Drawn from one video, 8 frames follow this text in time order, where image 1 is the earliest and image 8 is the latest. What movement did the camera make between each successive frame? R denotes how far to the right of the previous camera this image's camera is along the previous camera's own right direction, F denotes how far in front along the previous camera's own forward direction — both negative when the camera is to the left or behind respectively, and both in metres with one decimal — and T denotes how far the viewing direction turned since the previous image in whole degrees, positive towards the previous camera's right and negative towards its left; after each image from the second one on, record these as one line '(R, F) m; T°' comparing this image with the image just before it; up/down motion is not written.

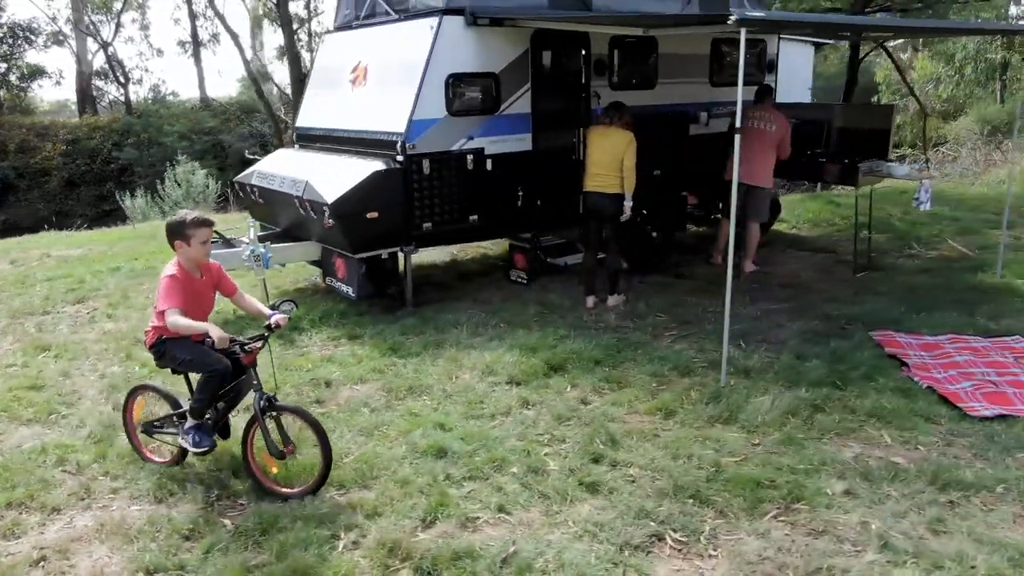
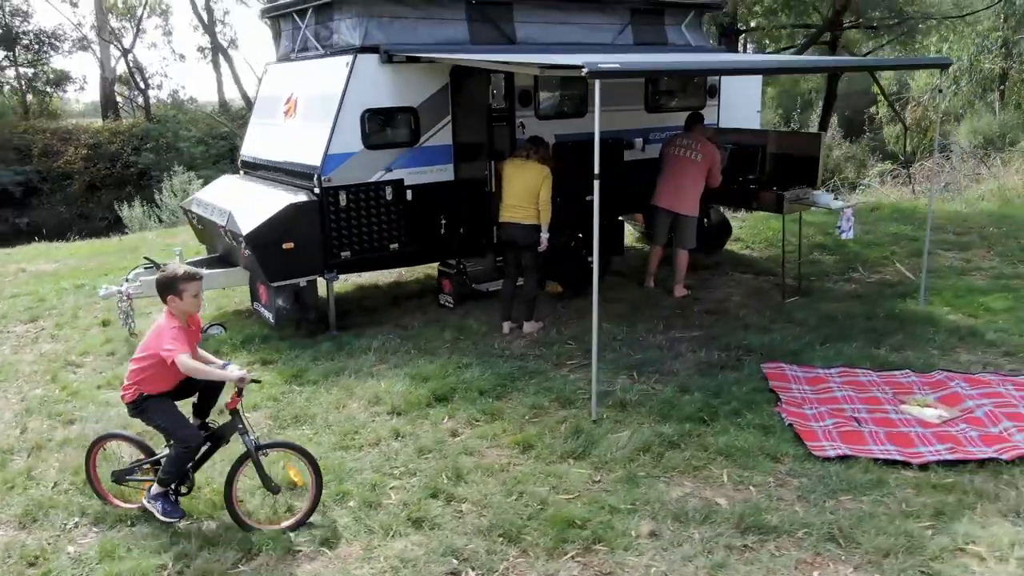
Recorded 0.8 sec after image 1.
(+0.8, -0.2) m; -2°
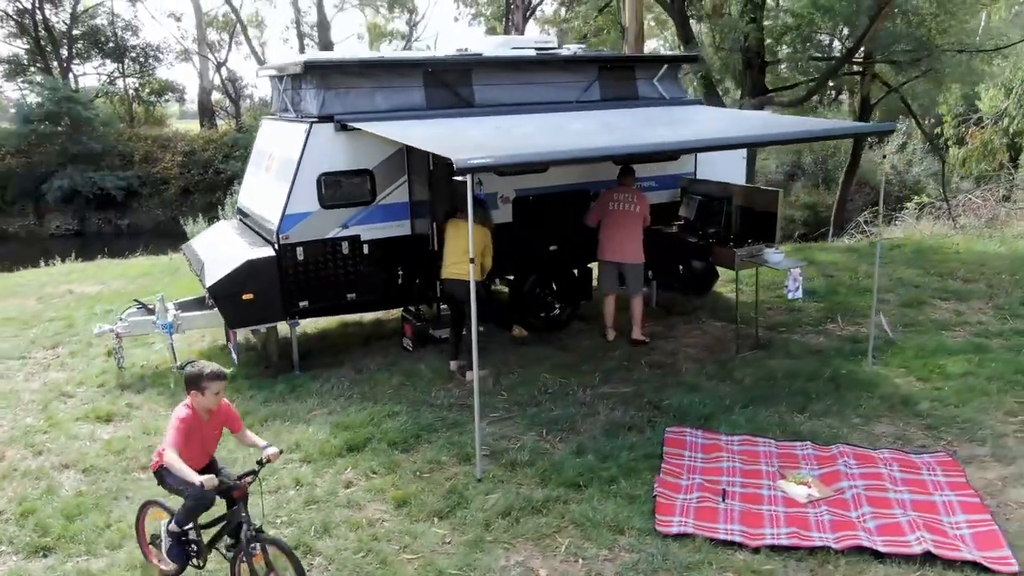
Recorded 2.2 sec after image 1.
(+1.1, -0.3) m; -7°
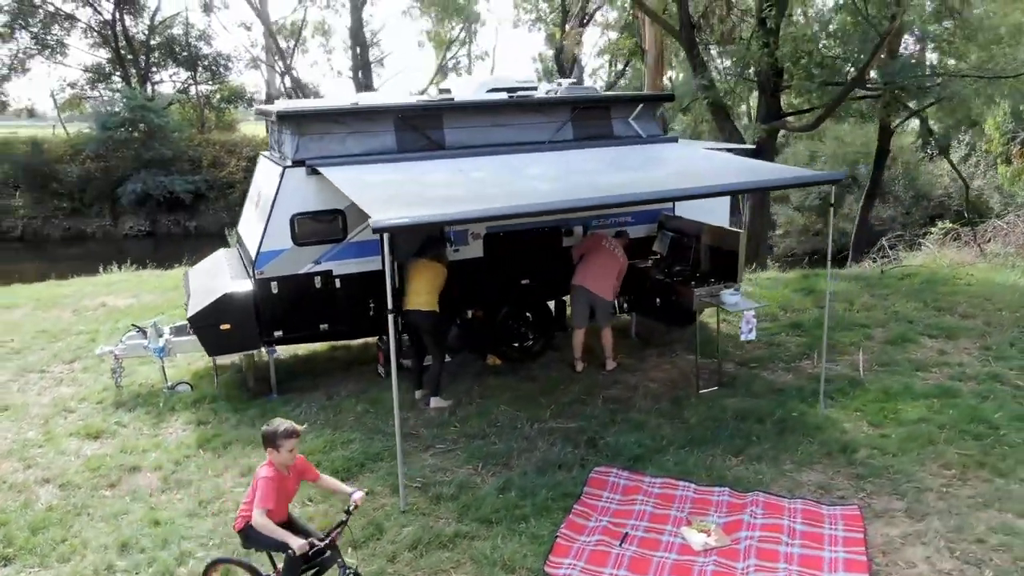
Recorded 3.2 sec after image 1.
(+0.9, -0.3) m; -5°
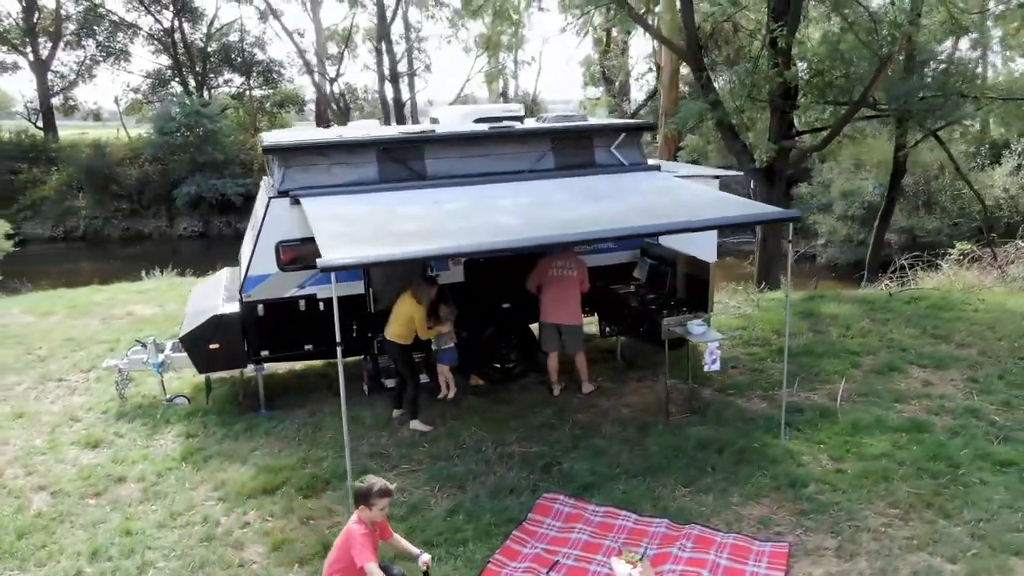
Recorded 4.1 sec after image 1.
(+0.7, -0.2) m; -4°
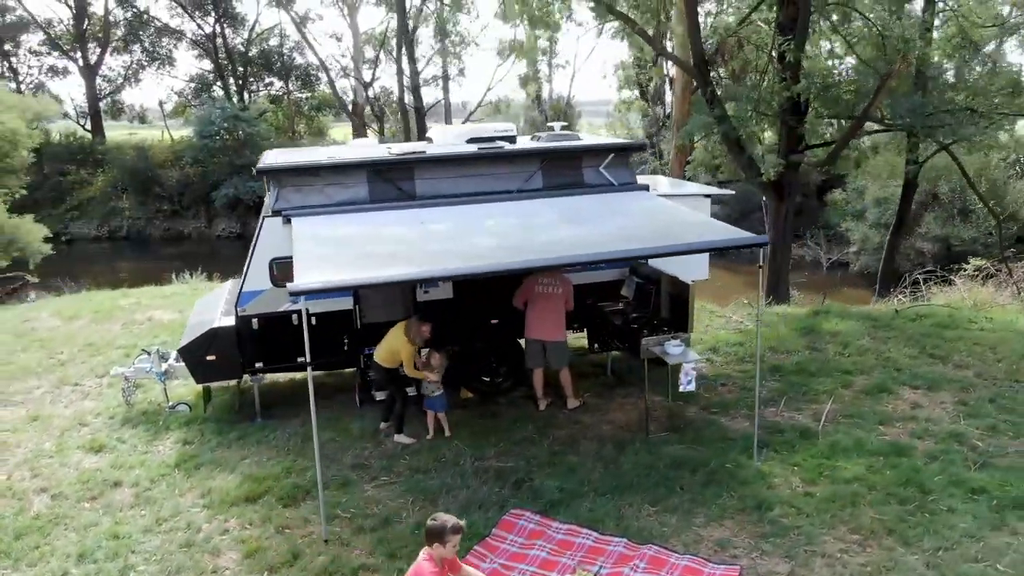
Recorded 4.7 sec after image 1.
(+0.5, -0.2) m; -3°
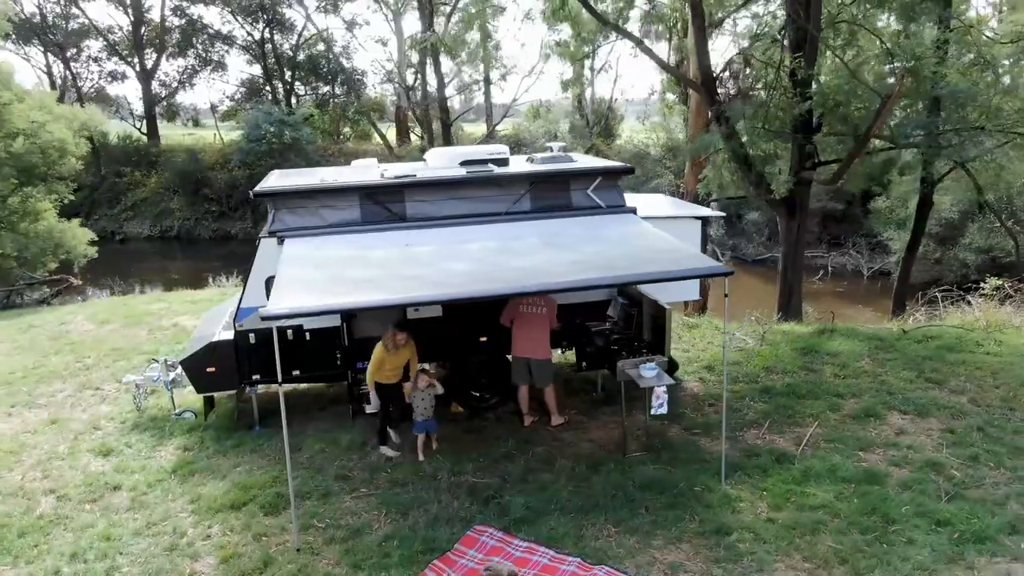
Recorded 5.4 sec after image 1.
(+0.6, -0.2) m; -4°
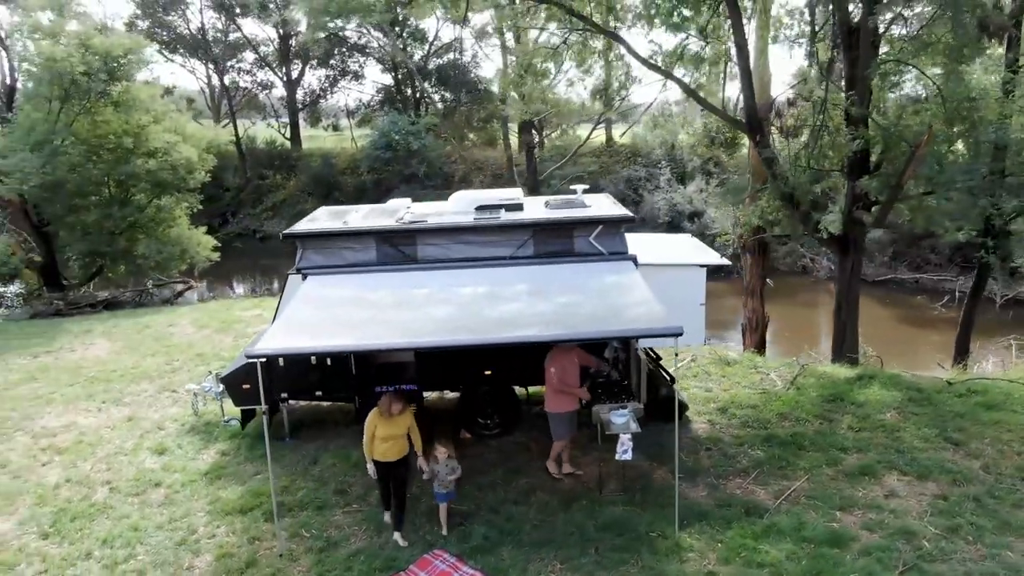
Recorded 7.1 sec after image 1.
(+1.4, -0.4) m; -10°
